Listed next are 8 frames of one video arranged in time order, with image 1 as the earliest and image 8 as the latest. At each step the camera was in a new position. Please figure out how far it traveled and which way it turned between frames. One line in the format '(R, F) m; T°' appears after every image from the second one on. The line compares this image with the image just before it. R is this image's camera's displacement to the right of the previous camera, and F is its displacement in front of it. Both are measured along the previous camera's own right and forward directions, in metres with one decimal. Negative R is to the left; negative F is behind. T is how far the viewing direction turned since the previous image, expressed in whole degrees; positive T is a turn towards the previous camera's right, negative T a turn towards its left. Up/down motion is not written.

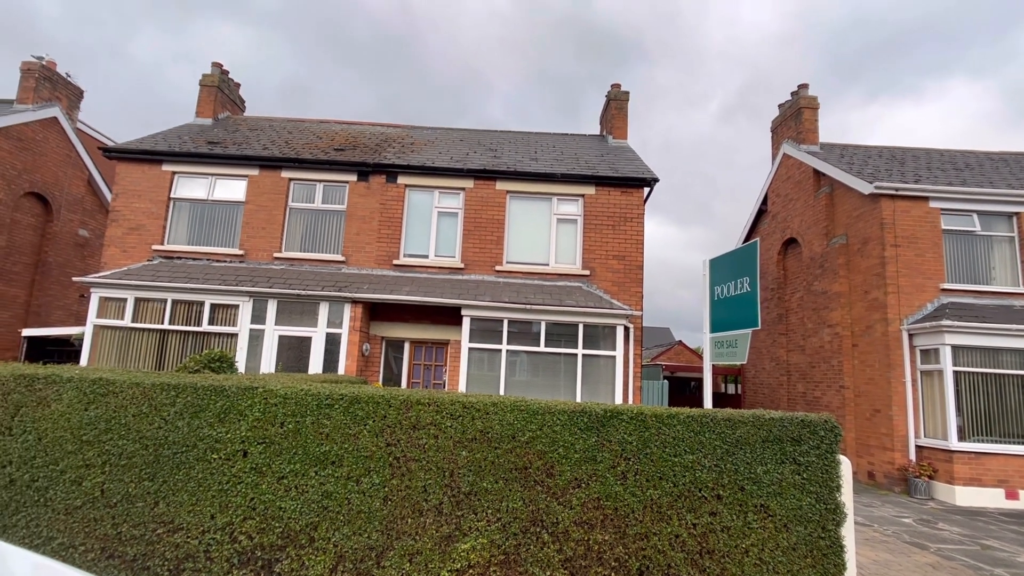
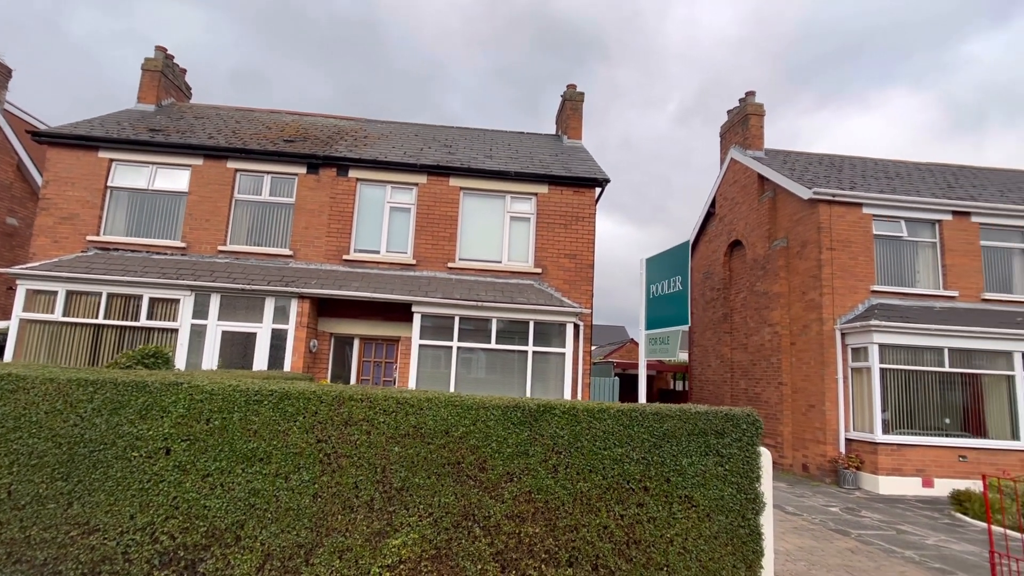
(+0.2, 0.0) m; +4°
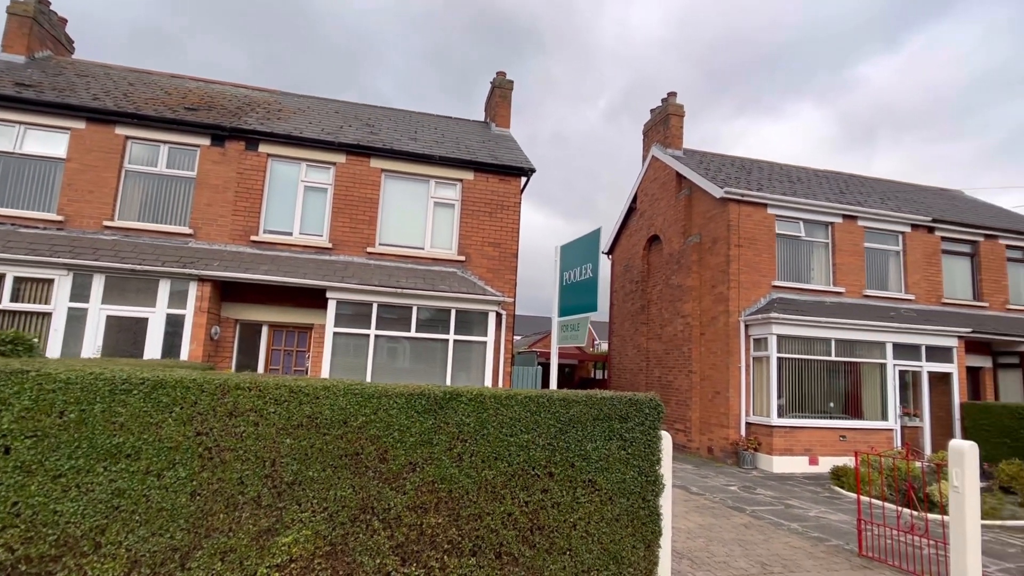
(+0.2, +0.1) m; +8°
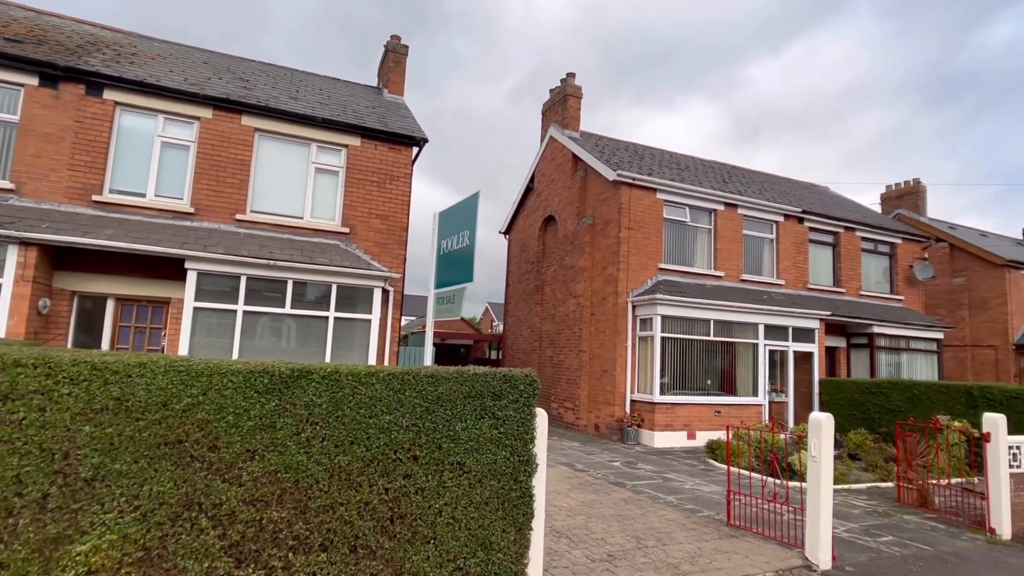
(+0.3, +0.4) m; +10°
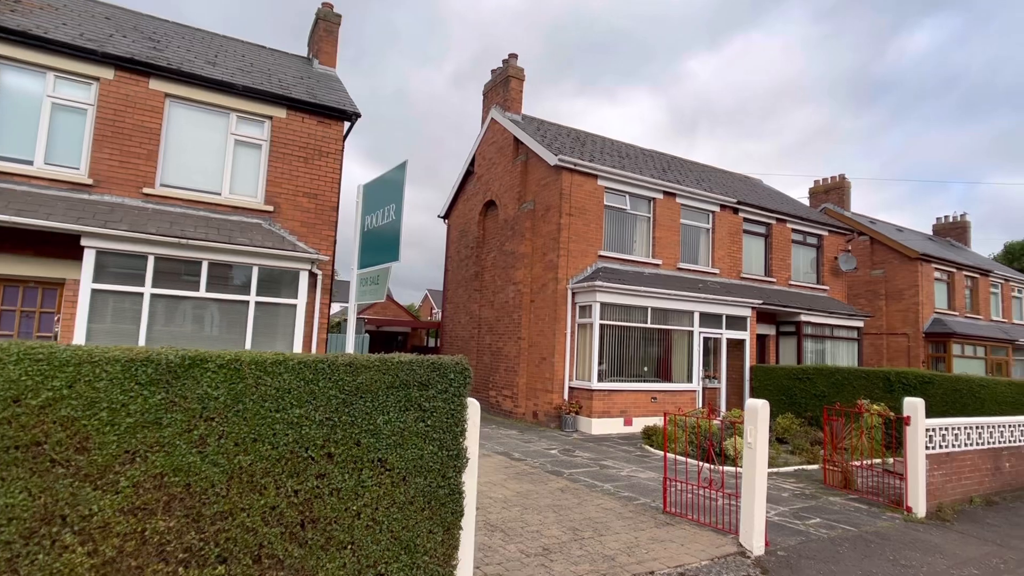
(+0.1, +0.3) m; +6°
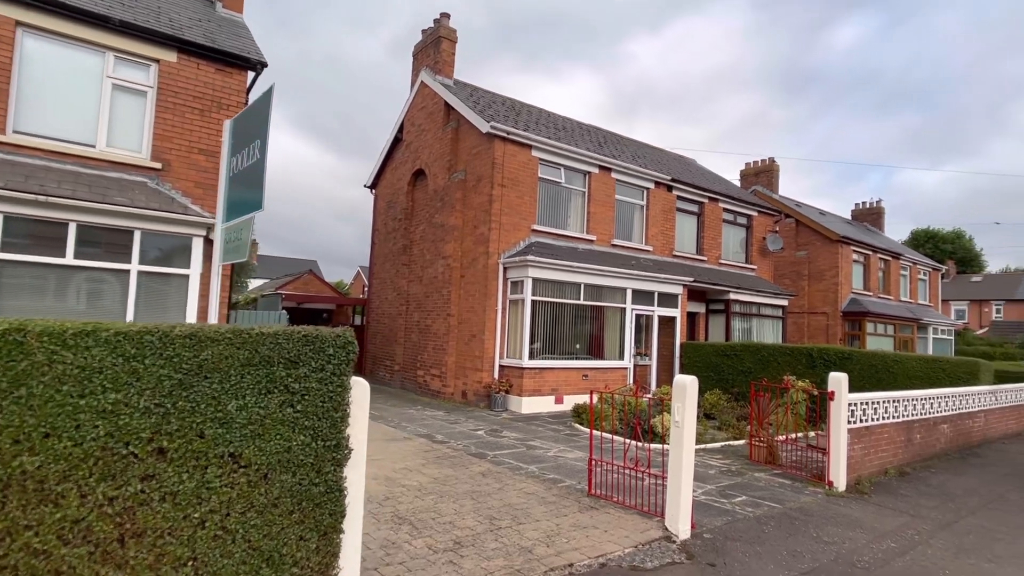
(+0.2, +0.6) m; +6°
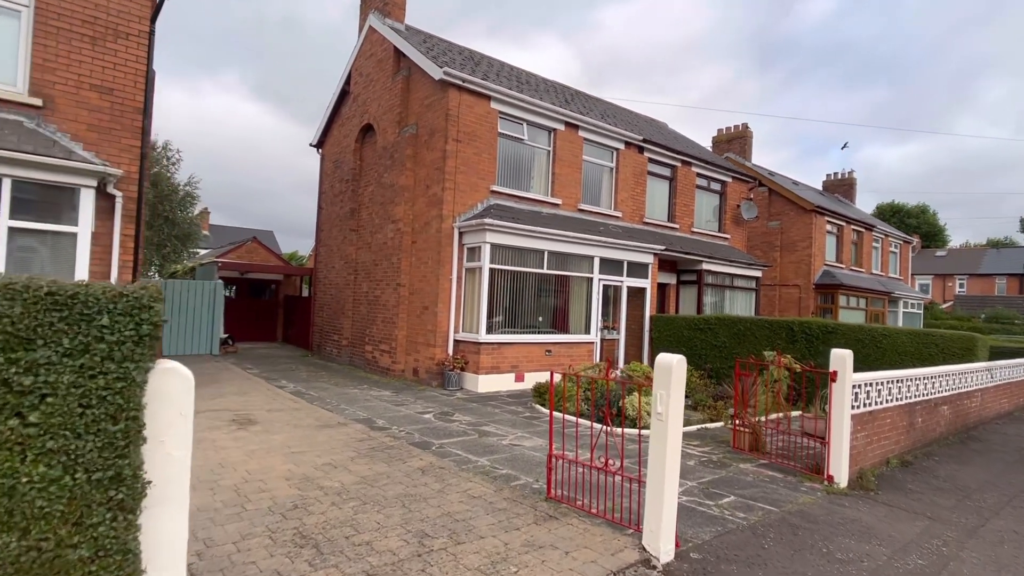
(+0.2, +1.1) m; +3°
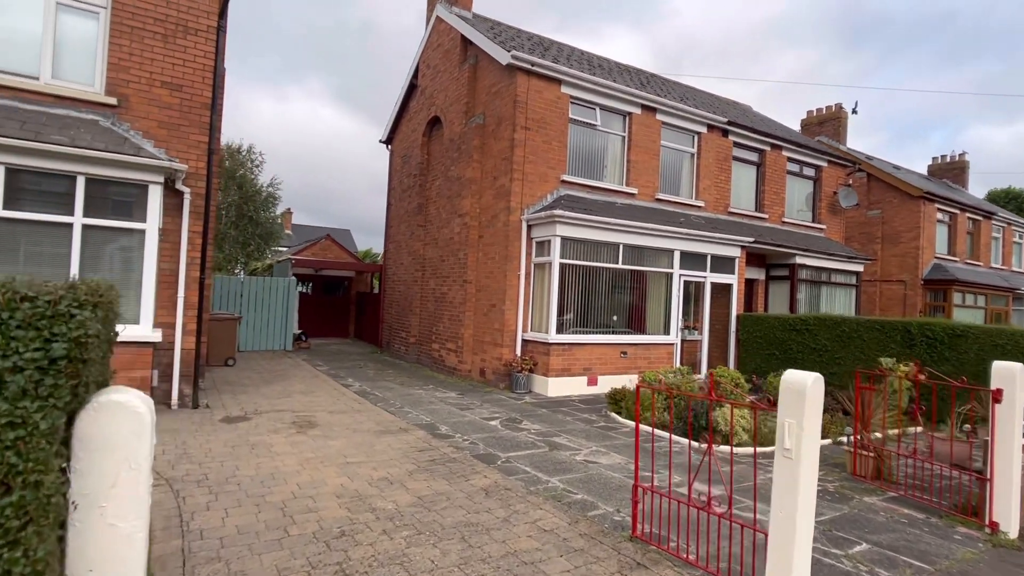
(-0.1, +0.7) m; -7°
